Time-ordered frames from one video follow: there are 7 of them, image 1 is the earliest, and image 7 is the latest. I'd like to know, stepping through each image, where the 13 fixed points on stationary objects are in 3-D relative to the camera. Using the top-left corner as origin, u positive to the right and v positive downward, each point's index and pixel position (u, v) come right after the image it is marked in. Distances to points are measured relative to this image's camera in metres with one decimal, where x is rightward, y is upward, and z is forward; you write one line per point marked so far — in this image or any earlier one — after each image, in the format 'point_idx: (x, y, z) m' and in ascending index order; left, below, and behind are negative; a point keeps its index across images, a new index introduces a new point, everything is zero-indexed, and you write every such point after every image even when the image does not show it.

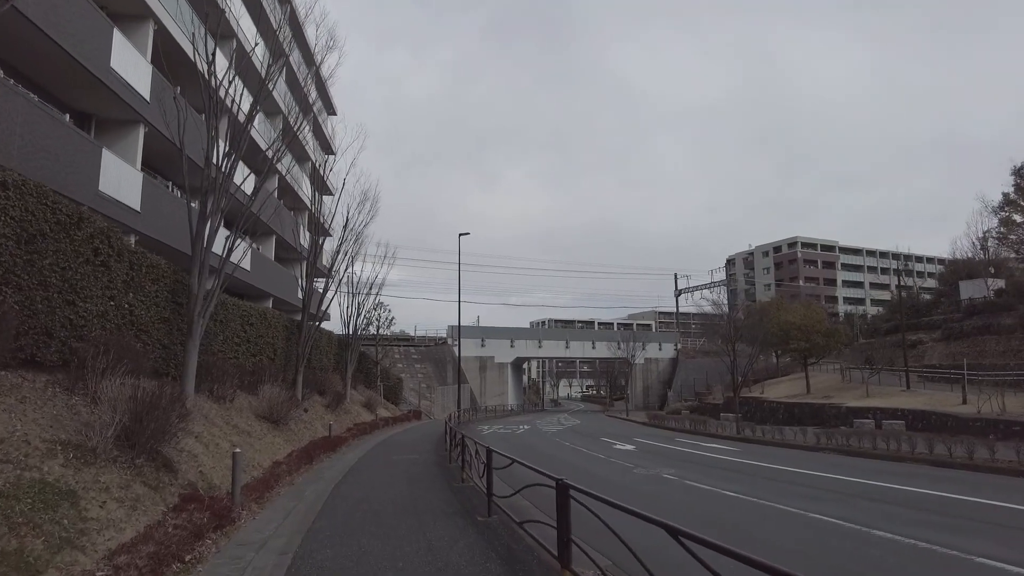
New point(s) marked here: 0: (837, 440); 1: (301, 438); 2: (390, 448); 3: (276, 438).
0: (+9.2, -4.2, +17.0) m
1: (-5.0, -3.6, +14.5) m
2: (-3.3, -4.4, +16.6) m
3: (-4.8, -3.1, +12.5) m
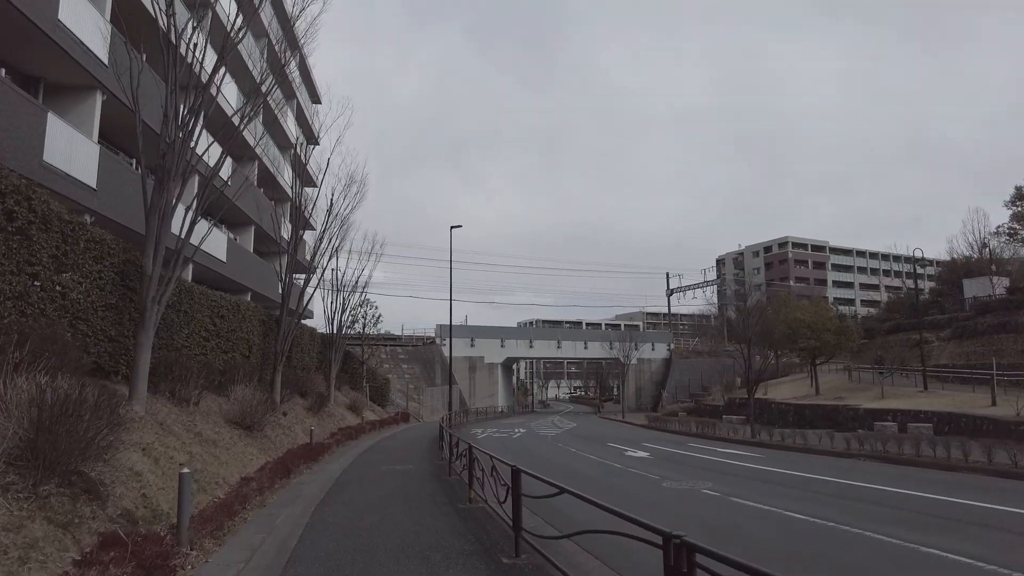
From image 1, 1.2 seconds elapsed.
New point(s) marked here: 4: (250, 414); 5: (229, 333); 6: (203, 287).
0: (+9.2, -4.0, +15.6) m
1: (-4.9, -3.3, +12.8) m
2: (-3.2, -4.2, +14.9) m
3: (-4.6, -2.9, +10.8) m
4: (-5.1, -2.5, +11.7) m
5: (-6.3, -1.0, +13.6) m
6: (-6.3, 0.0, +12.4) m
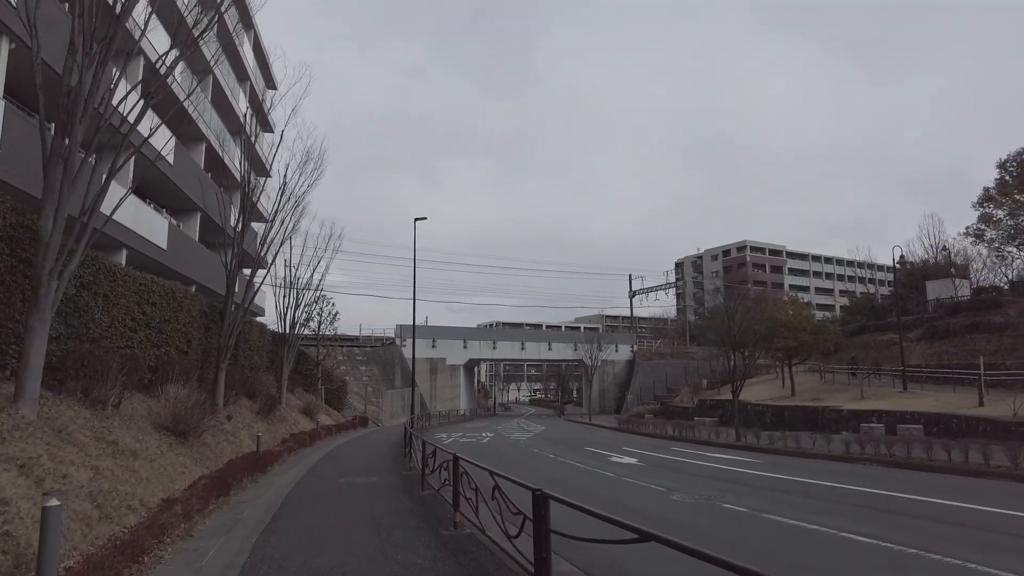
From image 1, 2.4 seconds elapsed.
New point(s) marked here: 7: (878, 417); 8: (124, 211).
0: (+8.6, -3.9, +14.7) m
1: (-5.3, -3.0, +10.9) m
2: (-3.7, -3.9, +13.1) m
3: (-4.9, -2.5, +8.9) m
4: (-5.4, -2.1, +9.9) m
5: (-6.7, -0.7, +11.6) m
6: (-6.6, +0.4, +10.4) m
7: (+11.9, -4.2, +19.7) m
8: (-10.6, +2.1, +16.4) m
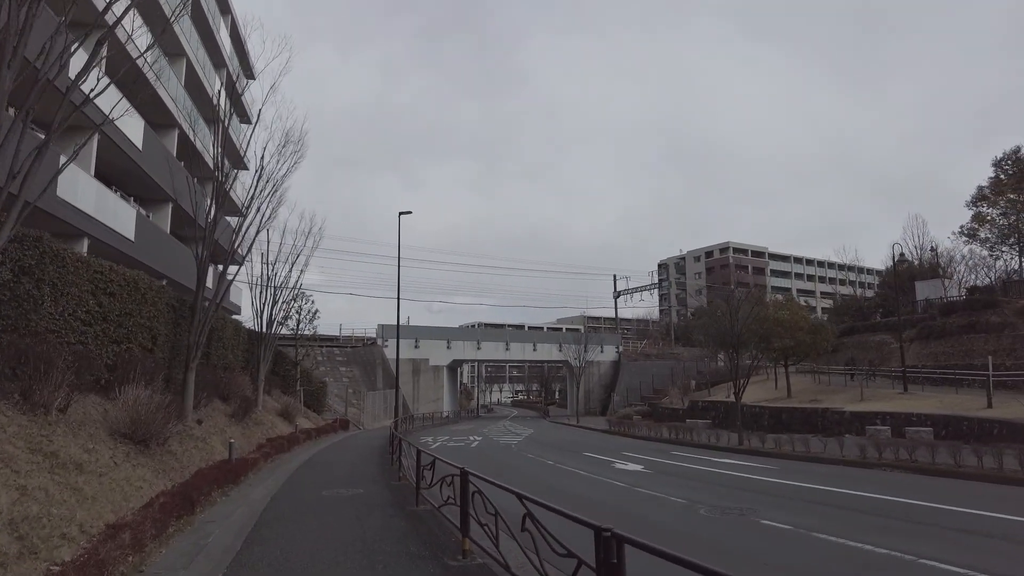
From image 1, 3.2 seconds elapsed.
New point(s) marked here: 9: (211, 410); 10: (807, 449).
0: (+8.5, -3.8, +14.0) m
1: (-5.3, -2.9, +9.8) m
2: (-3.8, -3.7, +12.0) m
3: (-4.8, -2.4, +7.7) m
4: (-5.3, -2.0, +8.7) m
5: (-6.7, -0.5, +10.4) m
6: (-6.5, +0.5, +9.2) m
7: (+11.6, -4.1, +19.0) m
8: (-10.7, +2.3, +15.0) m
9: (-7.7, -3.1, +15.5) m
10: (+7.5, -4.1, +15.3) m
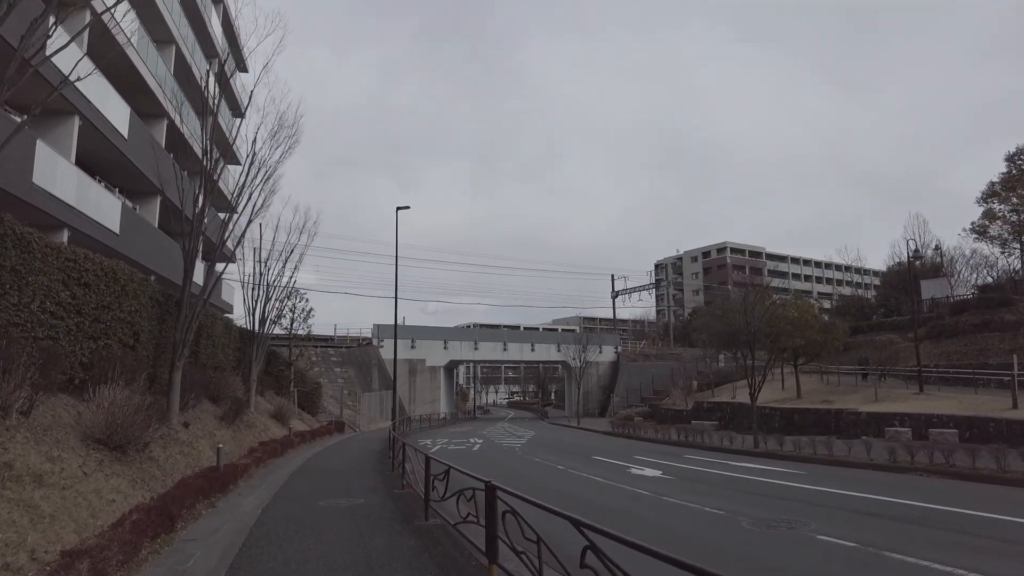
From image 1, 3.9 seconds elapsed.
0: (+8.7, -3.6, +13.2) m
1: (-5.0, -2.7, +8.9) m
2: (-3.6, -3.6, +11.1) m
3: (-4.5, -2.2, +6.8) m
4: (-5.1, -1.8, +7.8) m
5: (-6.5, -0.3, +9.5) m
6: (-6.3, +0.7, +8.3) m
7: (+11.8, -4.0, +18.3) m
8: (-10.5, +2.4, +14.1) m
9: (-7.6, -3.0, +14.6) m
10: (+7.6, -4.0, +14.6) m
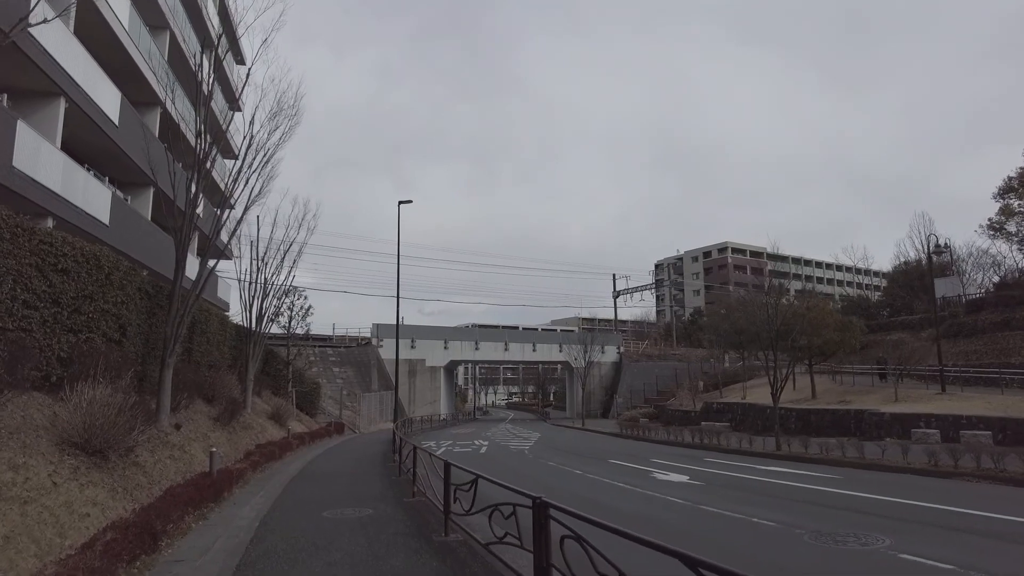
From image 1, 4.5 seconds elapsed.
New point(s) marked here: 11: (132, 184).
0: (+9.0, -3.5, +12.4) m
1: (-4.7, -2.5, +8.0) m
2: (-3.2, -3.4, +10.3) m
3: (-4.2, -2.0, +6.0) m
4: (-4.7, -1.6, +6.9) m
5: (-6.1, -0.2, +8.7) m
6: (-6.0, +0.9, +7.5) m
7: (+12.1, -3.9, +17.5) m
8: (-10.2, +2.6, +13.3) m
9: (-7.3, -2.8, +13.7) m
10: (+7.9, -3.8, +13.8) m
11: (-12.5, +3.4, +19.9) m
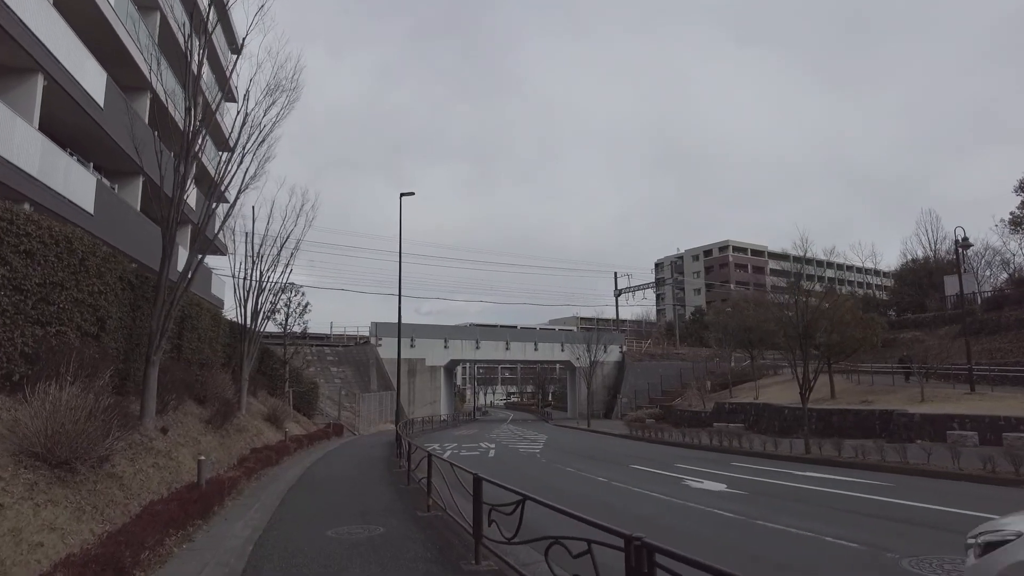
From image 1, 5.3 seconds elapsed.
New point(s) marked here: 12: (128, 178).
0: (+9.3, -3.3, +11.5) m
1: (-4.3, -2.4, +7.0) m
2: (-2.9, -3.3, +9.2) m
3: (-3.8, -1.9, +5.0) m
4: (-4.4, -1.5, +5.9) m
5: (-5.8, 0.0, +7.6) m
6: (-5.6, +1.0, +6.4) m
7: (+12.4, -3.7, +16.6) m
8: (-9.9, +2.8, +12.2) m
9: (-6.9, -2.7, +12.7) m
10: (+8.3, -3.6, +12.8) m
11: (-12.2, +3.6, +18.8) m
12: (-12.0, +3.5, +18.9) m
